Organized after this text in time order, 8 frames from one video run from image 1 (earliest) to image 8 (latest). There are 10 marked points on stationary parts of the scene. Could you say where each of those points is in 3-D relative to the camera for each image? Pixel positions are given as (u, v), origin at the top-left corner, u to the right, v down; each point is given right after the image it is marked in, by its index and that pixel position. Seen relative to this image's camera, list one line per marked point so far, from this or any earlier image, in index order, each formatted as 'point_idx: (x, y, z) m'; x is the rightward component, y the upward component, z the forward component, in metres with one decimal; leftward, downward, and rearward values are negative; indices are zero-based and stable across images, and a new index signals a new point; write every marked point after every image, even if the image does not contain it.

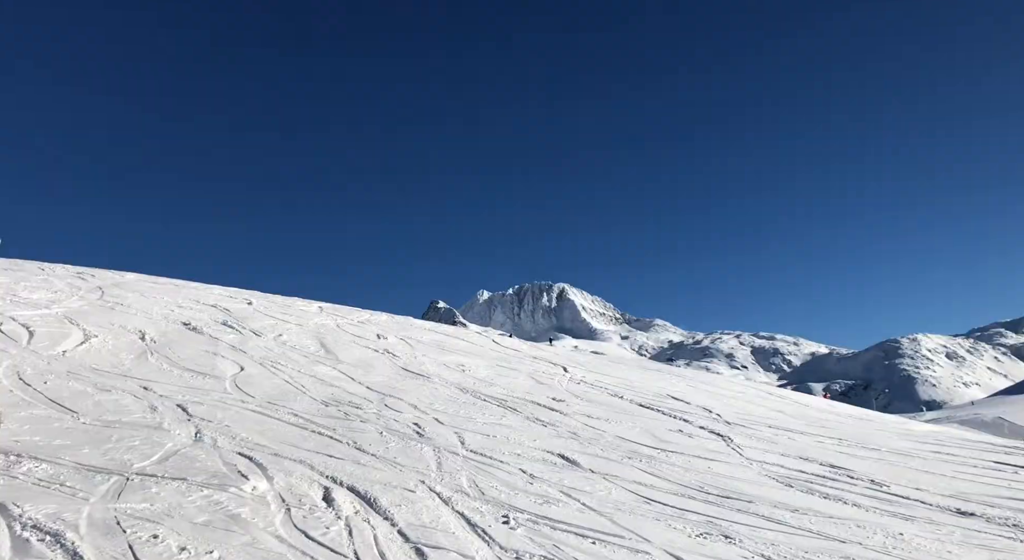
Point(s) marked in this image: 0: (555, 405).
0: (+0.9, -2.5, +18.1) m
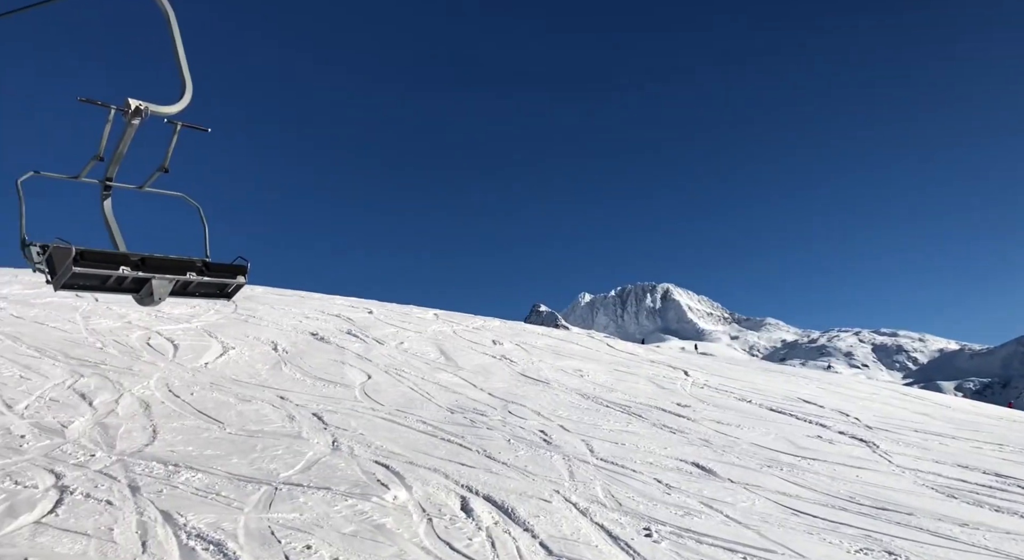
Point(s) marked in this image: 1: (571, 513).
0: (+3.4, -2.6, +17.9) m
1: (+0.8, -2.9, +11.3) m
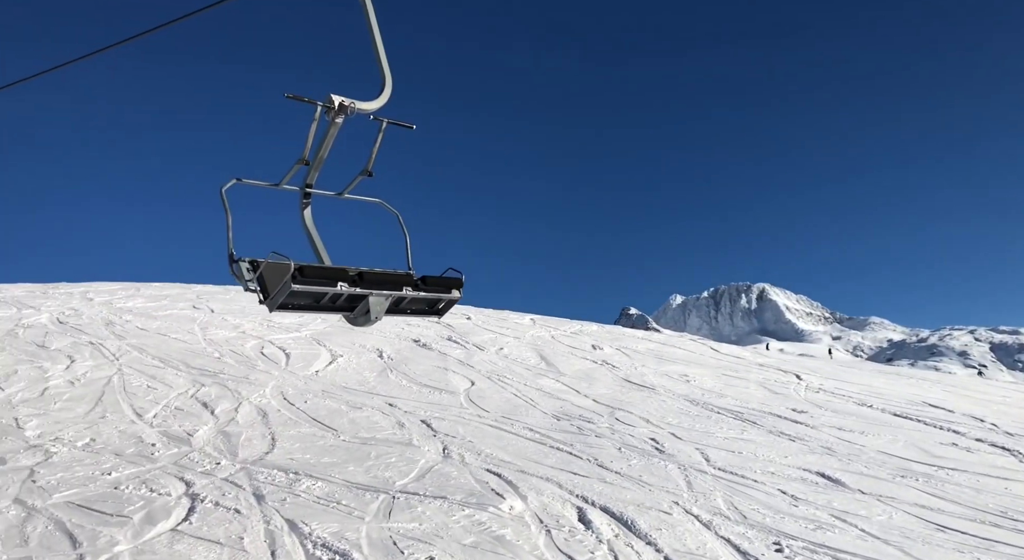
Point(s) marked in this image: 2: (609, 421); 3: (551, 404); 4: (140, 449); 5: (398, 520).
0: (+5.5, -2.6, +17.3) m
1: (+2.2, -3.0, +11.1) m
2: (+1.8, -2.6, +16.3) m
3: (+0.8, -2.4, +17.7) m
4: (-6.7, -3.1, +16.3) m
5: (-1.4, -2.8, +10.6) m
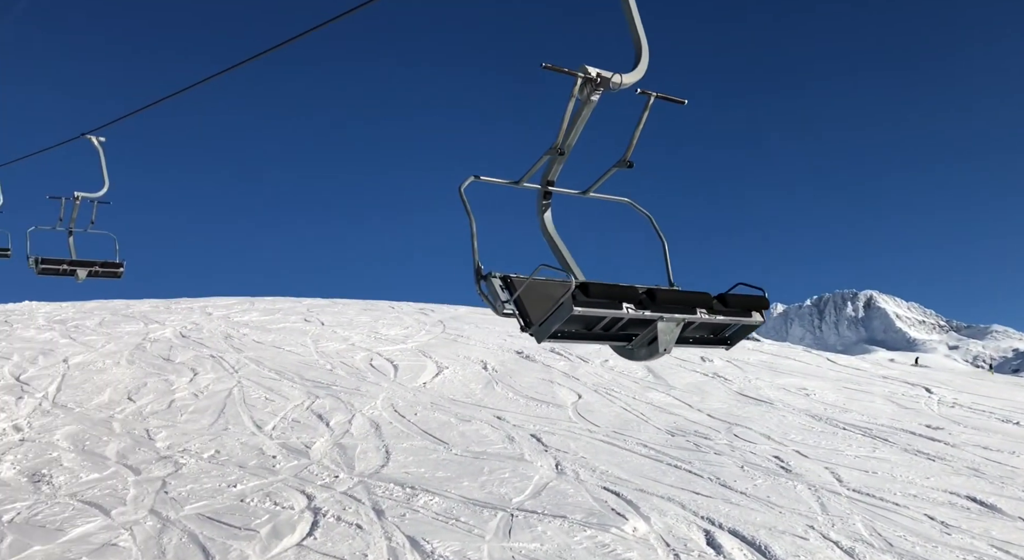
0: (+7.6, -2.8, +16.3) m
1: (+3.6, -3.1, +10.5) m
2: (+3.8, -2.8, +15.8) m
3: (+3.0, -2.7, +17.2) m
4: (-4.7, -3.4, +16.8) m
5: (0.0, -3.0, +10.5) m
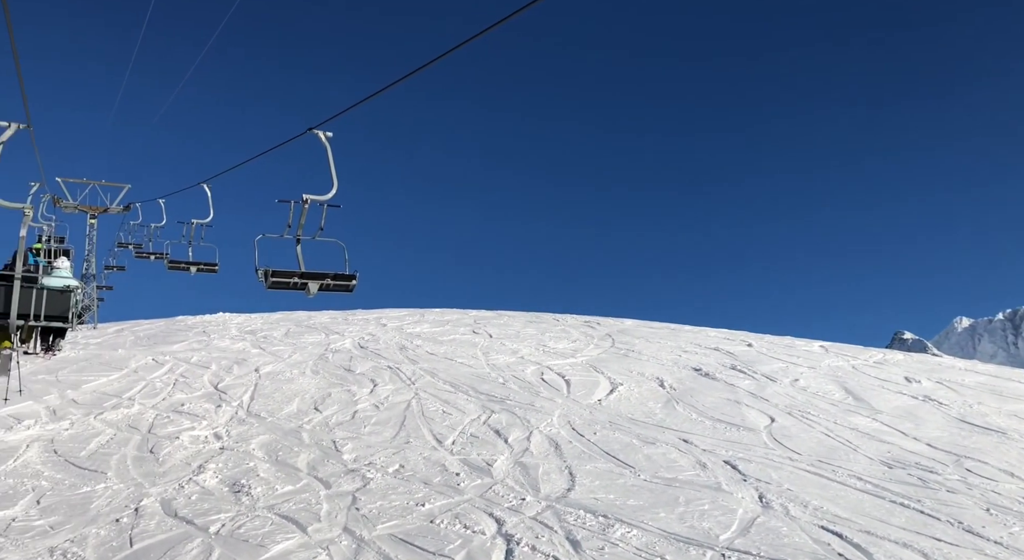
0: (+10.8, -3.1, +14.0) m
1: (+5.8, -3.3, +9.0) m
2: (+6.9, -3.0, +14.1) m
3: (+6.4, -3.0, +15.7) m
4: (-1.2, -3.7, +16.6) m
5: (+2.3, -3.2, +9.6) m
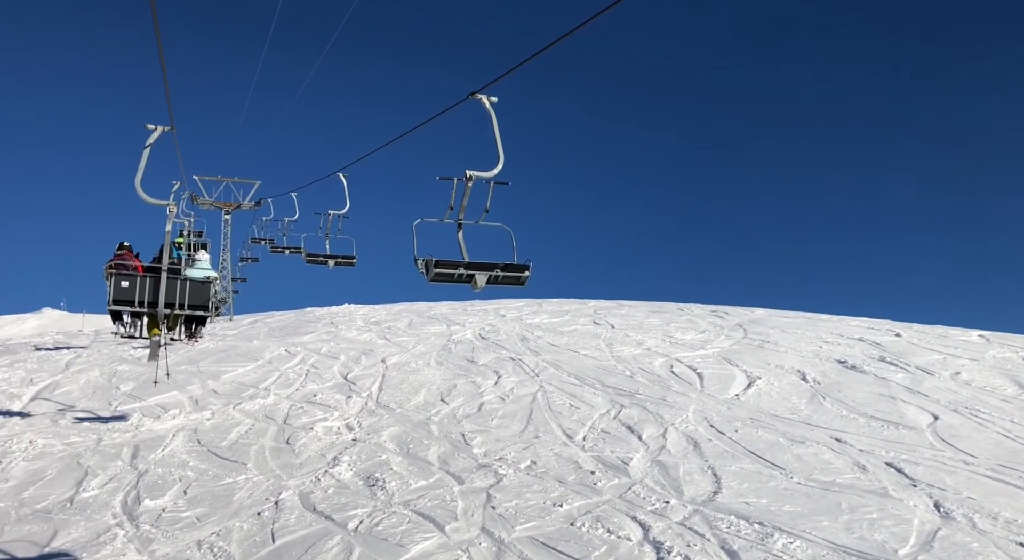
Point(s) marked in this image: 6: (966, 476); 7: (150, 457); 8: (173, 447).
0: (+12.8, -2.8, +11.9) m
1: (+7.3, -3.2, +7.5) m
2: (+9.0, -2.8, +12.5) m
3: (+8.6, -2.7, +14.2) m
4: (+1.2, -3.5, +16.0) m
5: (+3.8, -3.1, +8.6) m
6: (+6.6, -2.9, +13.2) m
7: (-7.7, -3.7, +19.2) m
8: (-7.5, -3.7, +19.9) m
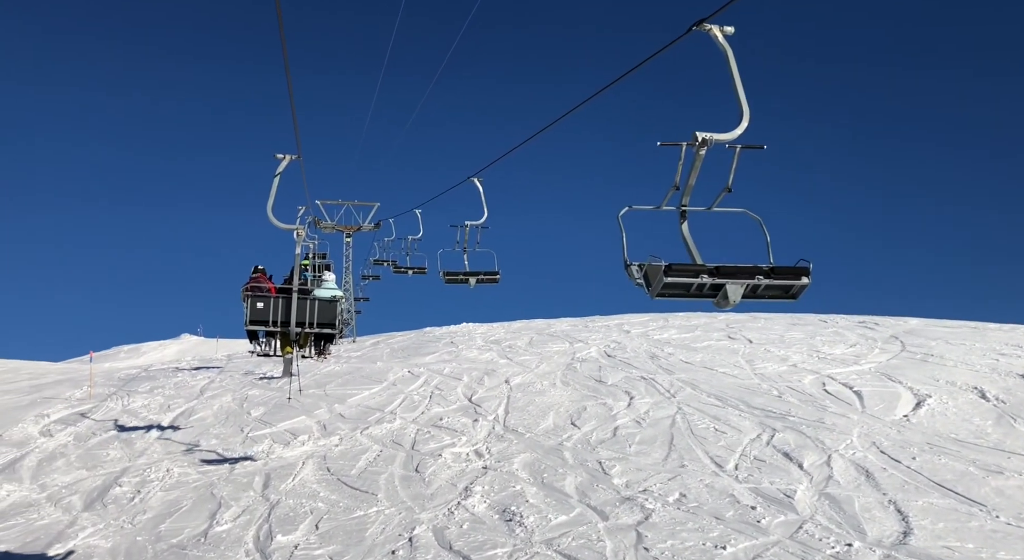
0: (+14.6, -2.6, +8.8) m
1: (+8.6, -3.1, +5.2) m
2: (+10.9, -2.7, +9.9) m
3: (+10.7, -2.7, +11.6) m
4: (+3.7, -3.7, +14.4) m
5: (+5.3, -3.1, +6.7) m
6: (+8.6, -2.9, +10.9) m
7: (-4.8, -4.3, +18.7) m
8: (-4.5, -4.2, +19.3) m
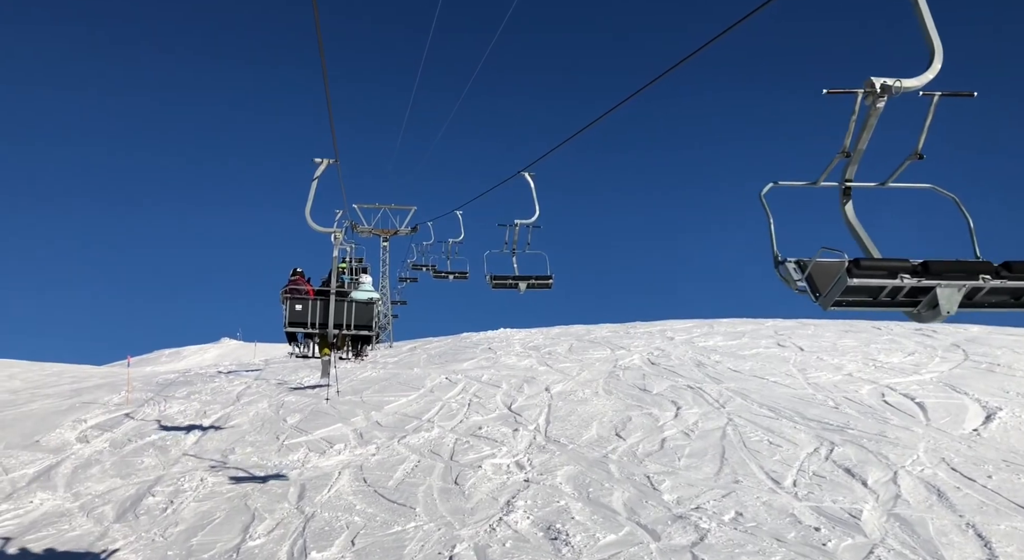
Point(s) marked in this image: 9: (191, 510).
0: (+15.1, -2.6, +7.4) m
1: (+8.9, -3.1, +4.1) m
2: (+11.4, -2.8, +8.6) m
3: (+11.3, -2.7, +10.4) m
4: (+4.3, -3.8, +13.4) m
5: (+5.6, -3.1, +5.6) m
6: (+9.2, -2.9, +9.7) m
7: (-3.9, -4.4, +18.0) m
8: (-3.6, -4.3, +18.6) m
9: (-6.4, -4.6, +17.8) m
